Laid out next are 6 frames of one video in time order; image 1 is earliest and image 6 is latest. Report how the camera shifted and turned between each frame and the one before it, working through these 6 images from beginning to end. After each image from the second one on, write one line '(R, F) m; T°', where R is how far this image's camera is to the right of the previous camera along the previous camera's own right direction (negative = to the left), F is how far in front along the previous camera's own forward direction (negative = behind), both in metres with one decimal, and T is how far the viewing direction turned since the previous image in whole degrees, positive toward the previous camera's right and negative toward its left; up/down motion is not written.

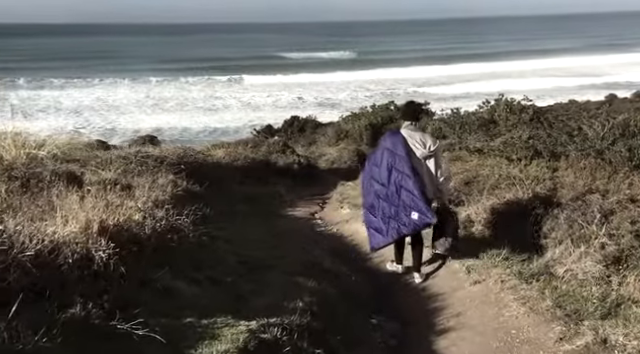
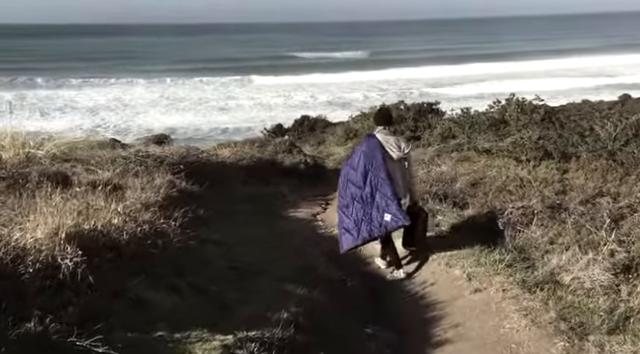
(+0.2, +0.3) m; -1°
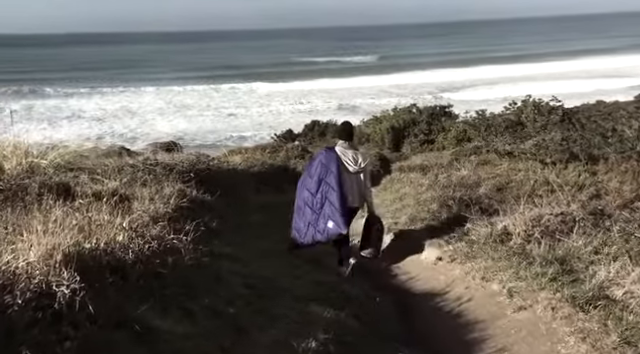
(-0.1, +0.6) m; -1°
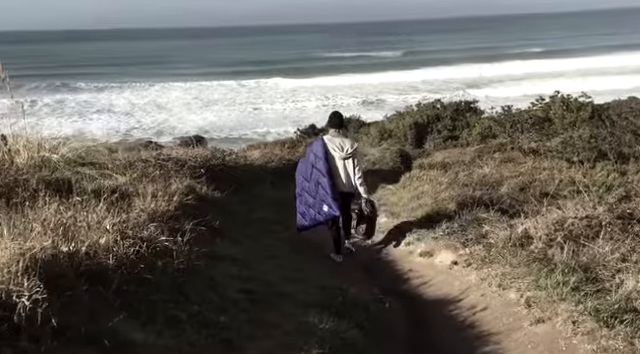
(+0.1, +0.4) m; -2°
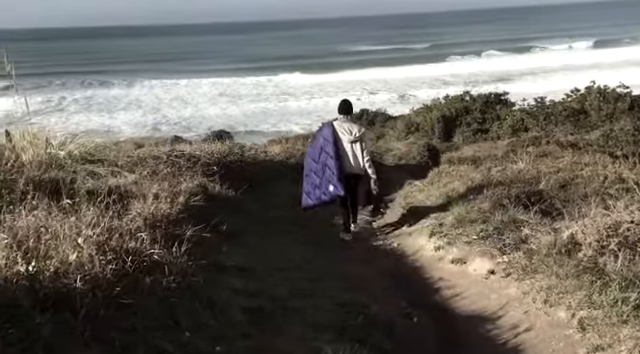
(+0.1, +0.8) m; -2°
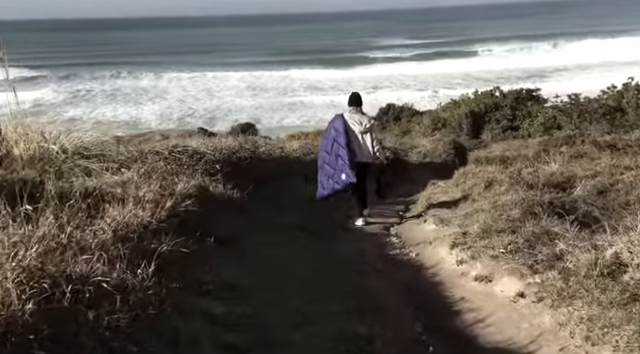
(+0.2, +0.9) m; -2°
